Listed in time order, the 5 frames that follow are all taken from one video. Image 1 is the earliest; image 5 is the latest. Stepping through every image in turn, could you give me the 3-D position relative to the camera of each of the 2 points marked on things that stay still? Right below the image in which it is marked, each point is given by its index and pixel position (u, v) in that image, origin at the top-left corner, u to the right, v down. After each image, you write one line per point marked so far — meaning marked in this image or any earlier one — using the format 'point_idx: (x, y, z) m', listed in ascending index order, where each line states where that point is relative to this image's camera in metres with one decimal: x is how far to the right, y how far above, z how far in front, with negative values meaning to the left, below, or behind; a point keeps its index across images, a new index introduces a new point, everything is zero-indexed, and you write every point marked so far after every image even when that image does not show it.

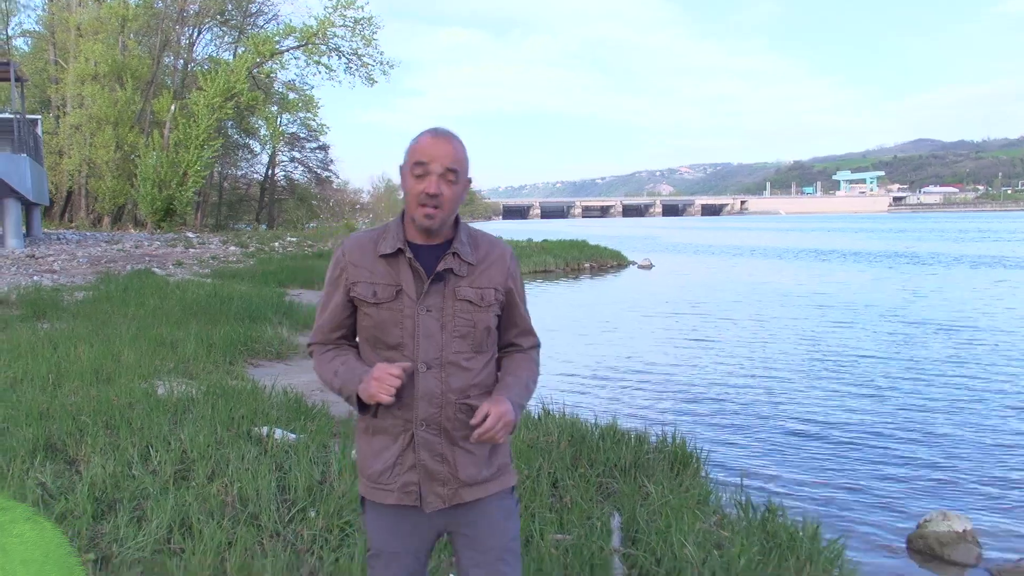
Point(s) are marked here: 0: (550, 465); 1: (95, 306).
0: (+0.2, -1.2, +5.7) m
1: (-6.5, -0.3, +13.0) m
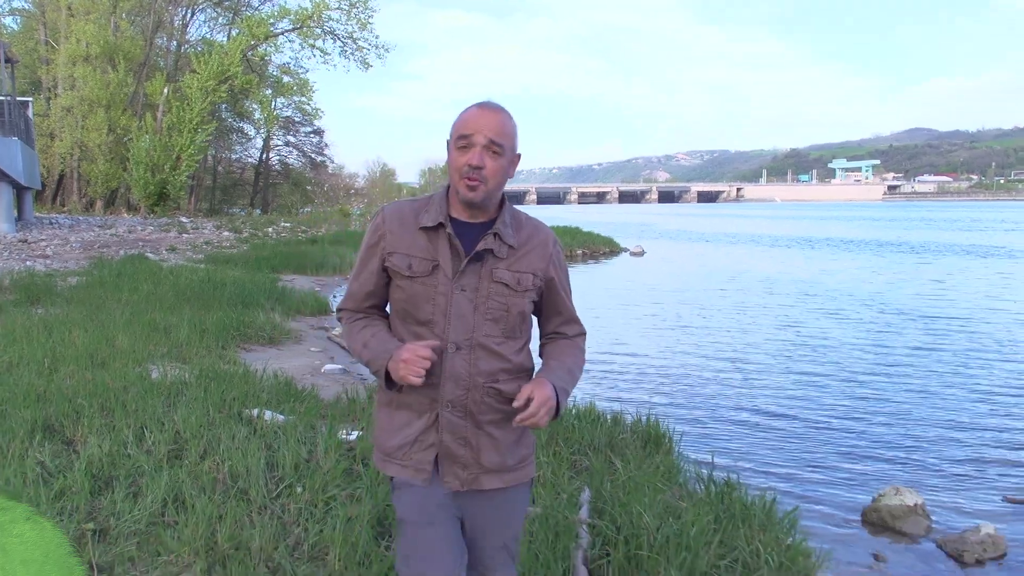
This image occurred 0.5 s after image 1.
0: (+0.1, -1.1, +6.0) m
1: (-6.7, 0.0, +13.3) m
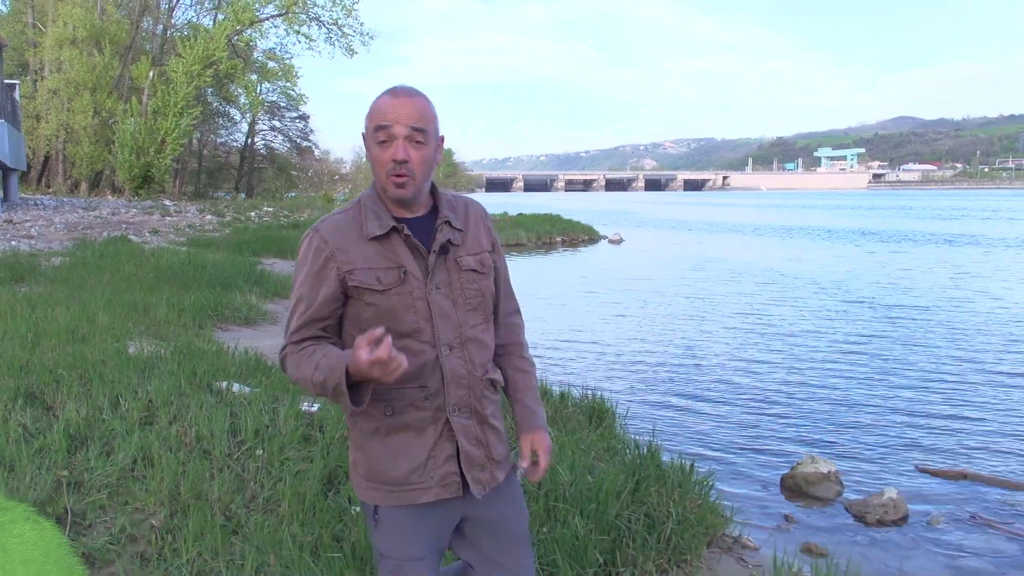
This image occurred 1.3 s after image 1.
0: (-0.3, -1.0, +6.5) m
1: (-7.2, +0.3, +13.6) m
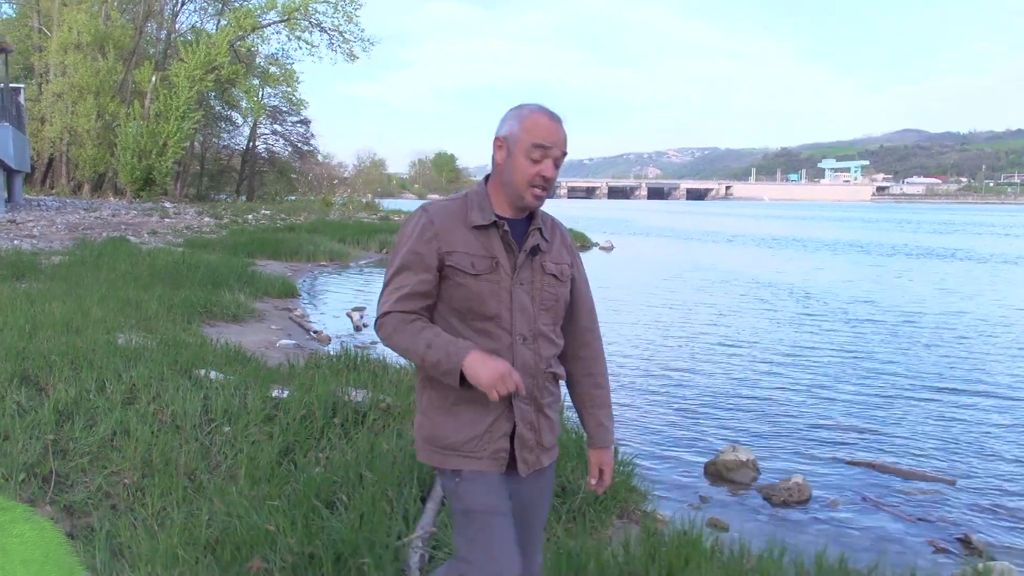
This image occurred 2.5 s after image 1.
0: (-0.7, -1.0, +7.1) m
1: (-7.6, +0.3, +14.4) m
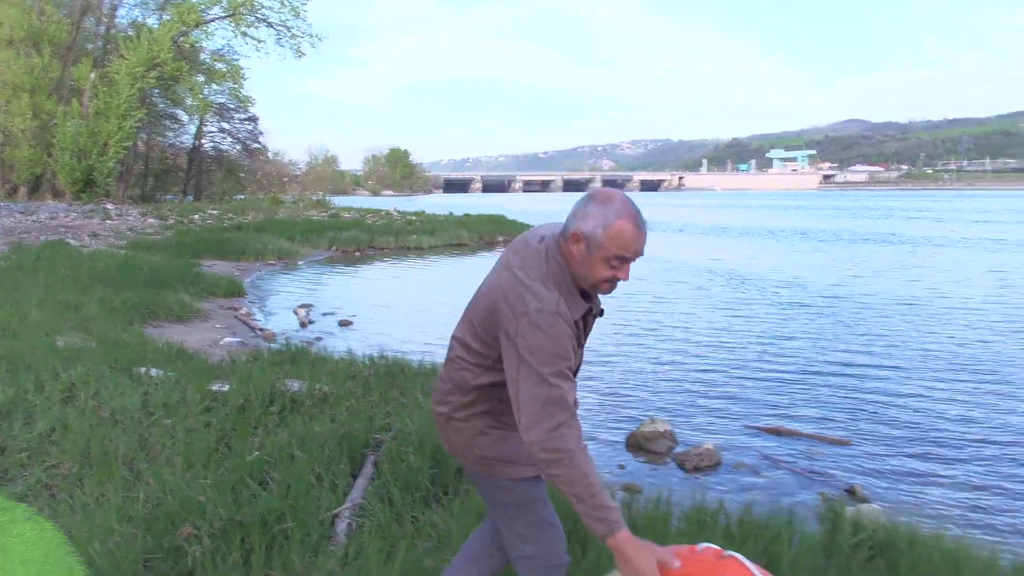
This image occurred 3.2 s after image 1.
0: (-1.3, -0.9, +7.4) m
1: (-8.6, +0.3, +14.3) m
